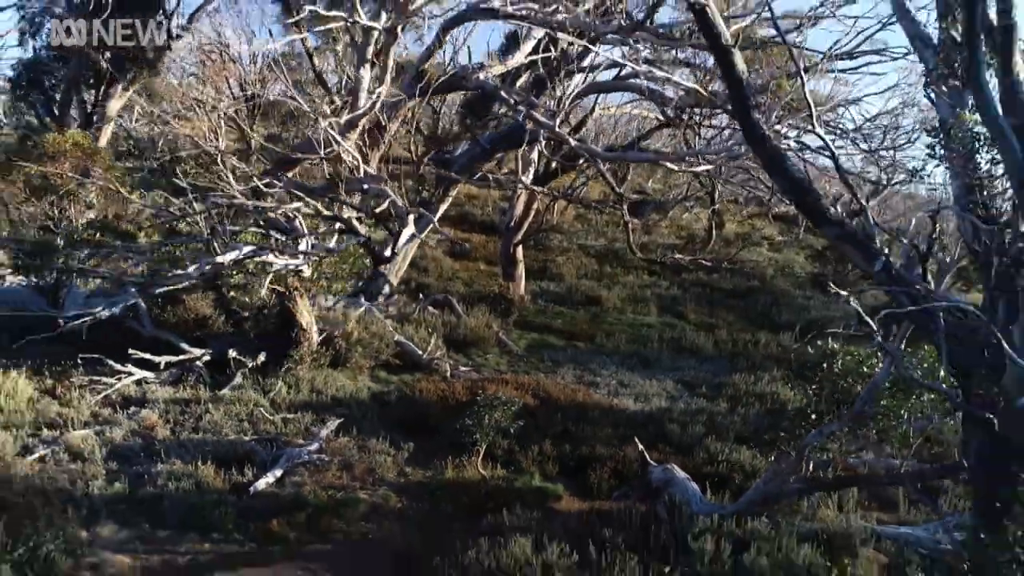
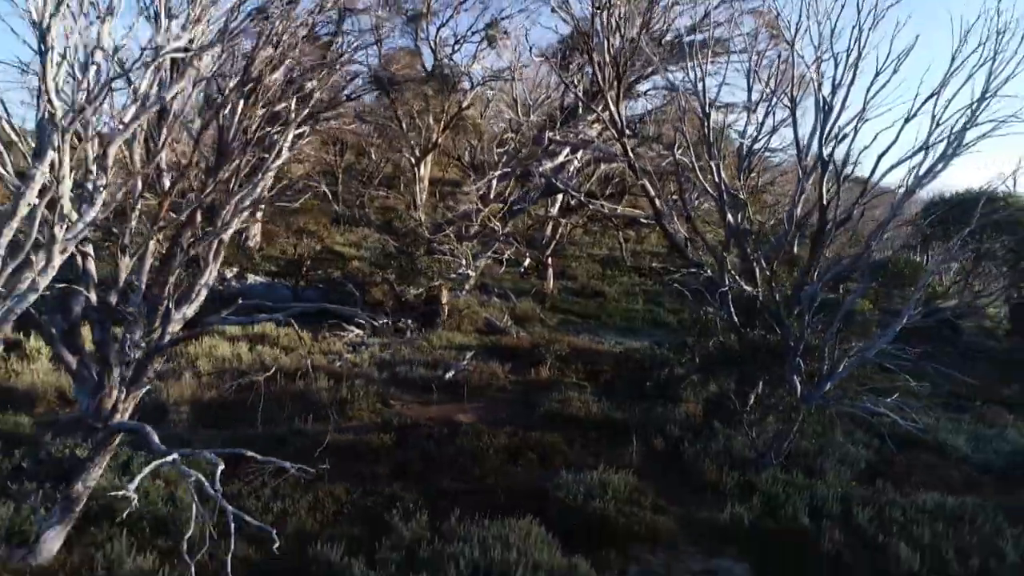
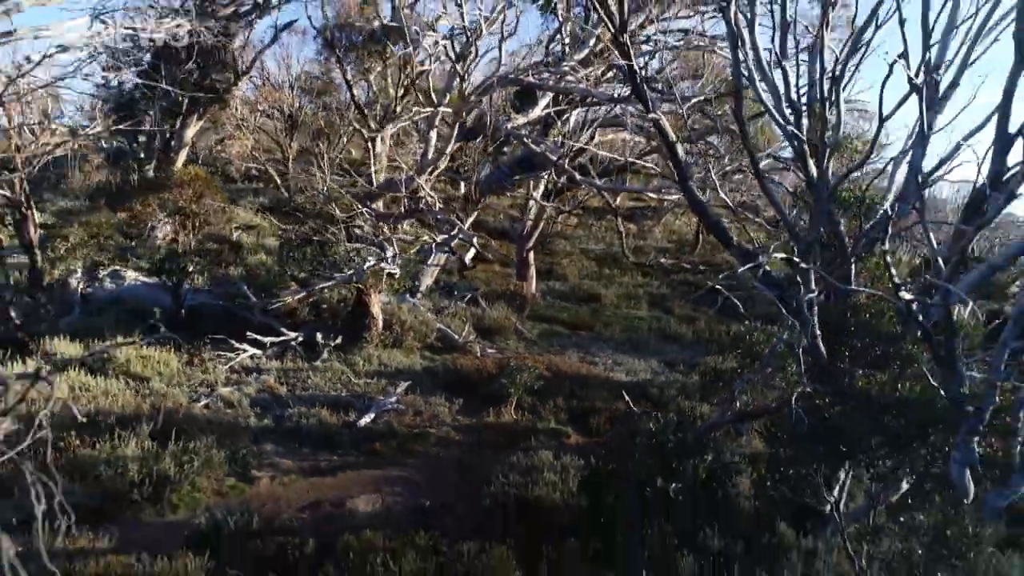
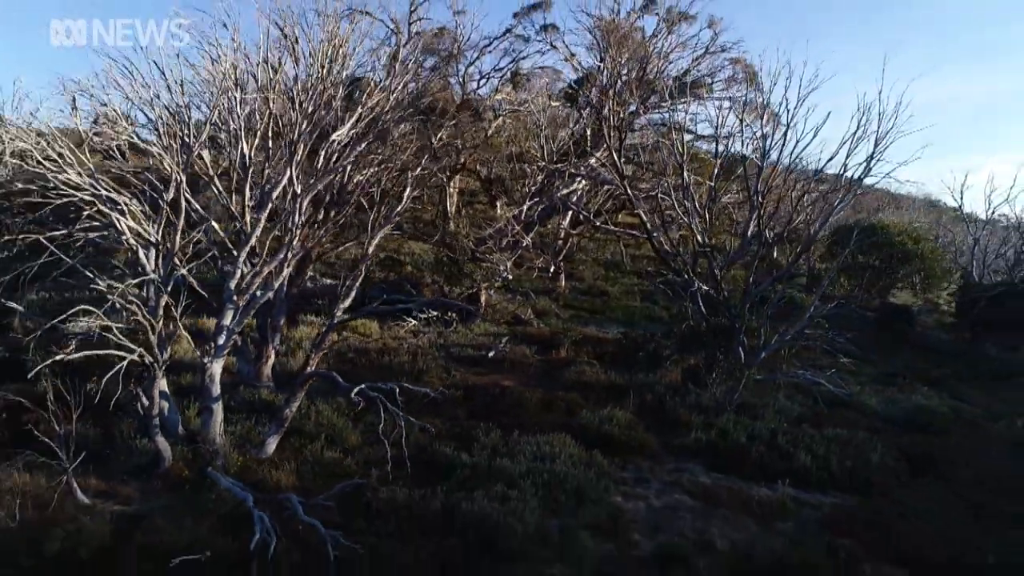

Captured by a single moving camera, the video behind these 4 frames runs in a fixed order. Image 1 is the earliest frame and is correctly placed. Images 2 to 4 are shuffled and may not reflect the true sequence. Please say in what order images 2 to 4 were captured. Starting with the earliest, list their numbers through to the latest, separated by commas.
3, 2, 4
